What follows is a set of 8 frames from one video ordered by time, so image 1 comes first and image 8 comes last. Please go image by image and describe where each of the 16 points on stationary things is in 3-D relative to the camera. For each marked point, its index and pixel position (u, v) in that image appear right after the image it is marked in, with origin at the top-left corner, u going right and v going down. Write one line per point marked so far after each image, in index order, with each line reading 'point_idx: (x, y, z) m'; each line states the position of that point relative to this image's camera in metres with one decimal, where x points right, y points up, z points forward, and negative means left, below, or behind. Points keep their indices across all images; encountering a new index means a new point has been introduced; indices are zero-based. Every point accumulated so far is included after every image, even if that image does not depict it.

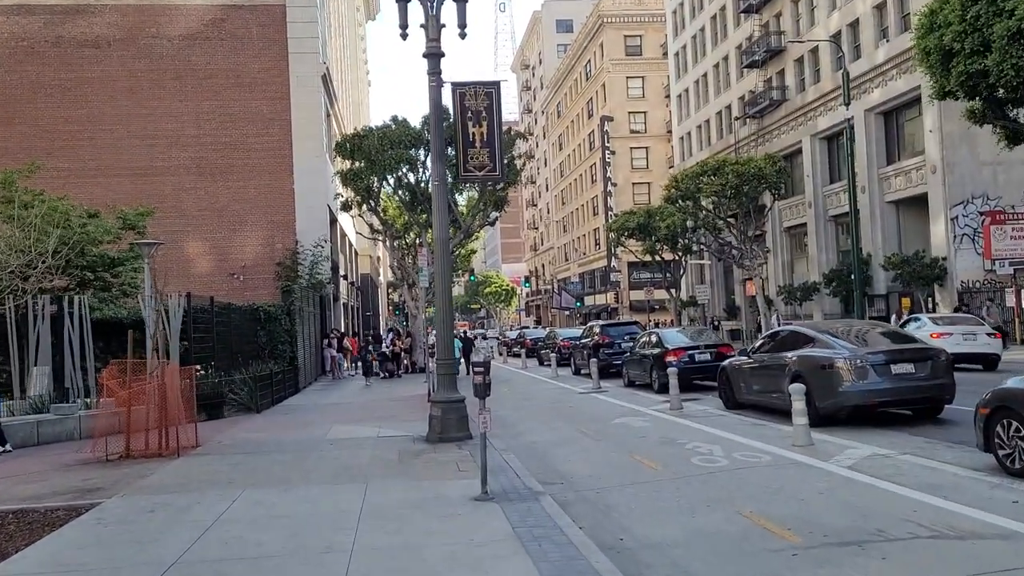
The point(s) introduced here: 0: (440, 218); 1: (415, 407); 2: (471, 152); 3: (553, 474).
0: (-1.1, +1.1, +13.1) m
1: (-2.0, -2.5, +18.4) m
2: (-0.6, +2.0, +13.3) m
3: (+0.5, -2.2, +10.3) m
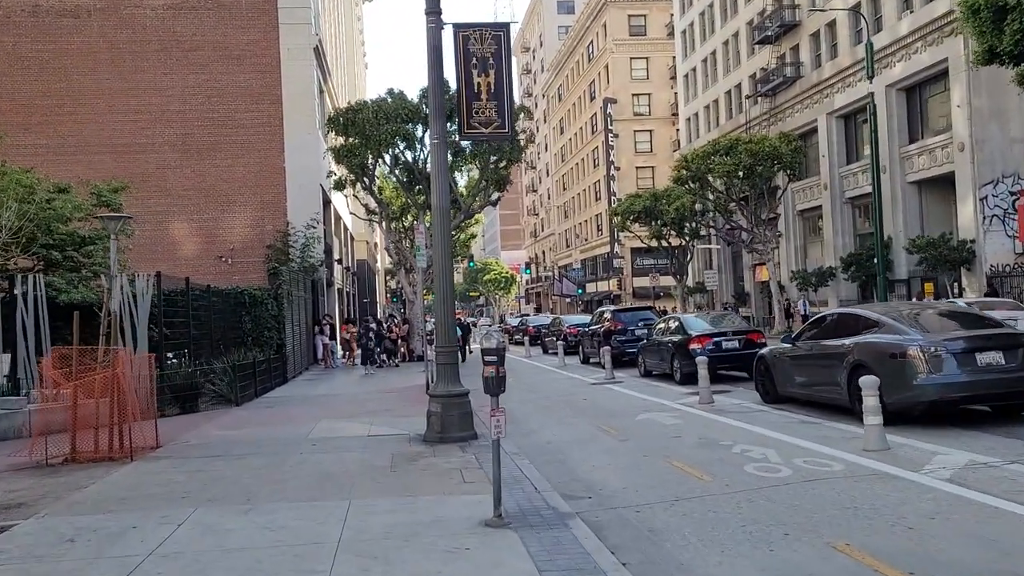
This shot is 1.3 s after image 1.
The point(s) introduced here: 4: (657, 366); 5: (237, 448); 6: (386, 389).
0: (-0.9, +1.4, +11.3) m
1: (-1.8, -2.1, +16.6) m
2: (-0.5, +2.3, +11.5) m
3: (+0.6, -1.9, +8.5) m
4: (+3.2, -1.7, +19.5) m
5: (-3.3, -2.0, +10.8) m
6: (-2.8, -2.2, +19.7) m
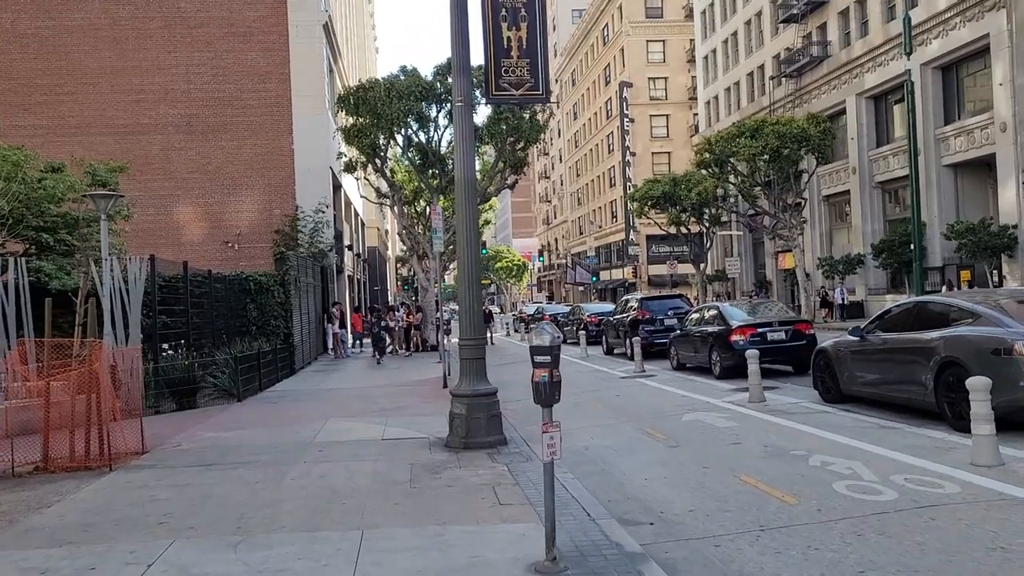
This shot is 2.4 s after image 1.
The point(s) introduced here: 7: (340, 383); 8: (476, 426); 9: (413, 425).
0: (-0.5, +1.6, +9.8) m
1: (-1.4, -1.8, +15.3) m
2: (-0.1, +2.5, +10.0) m
3: (+1.0, -1.8, +7.1) m
4: (+3.6, -1.4, +18.1) m
5: (-3.0, -1.8, +9.5) m
6: (-2.3, -2.0, +18.4) m
7: (-3.7, -2.0, +19.2) m
8: (-0.4, -1.5, +9.6) m
9: (-1.2, -1.8, +11.5) m
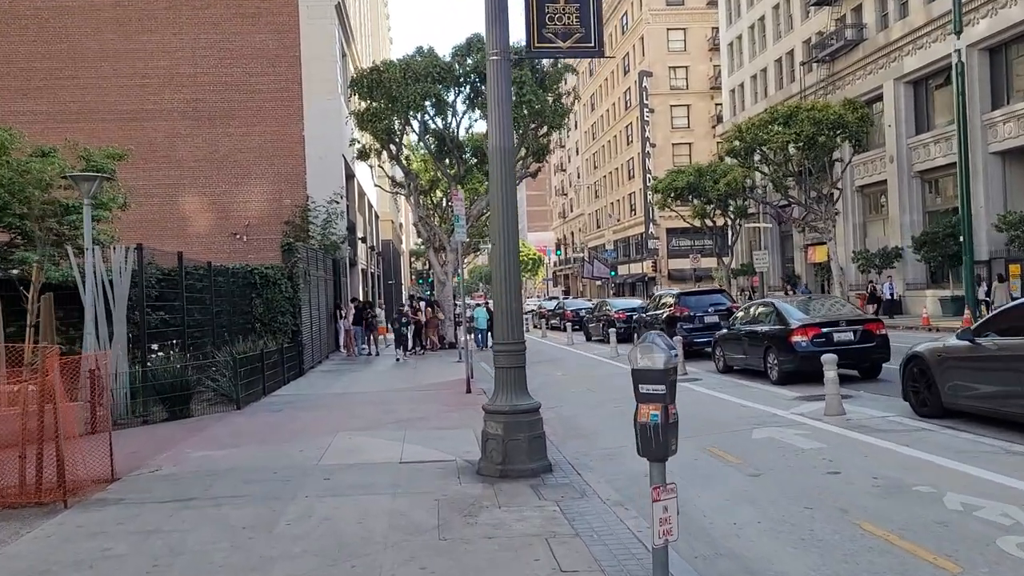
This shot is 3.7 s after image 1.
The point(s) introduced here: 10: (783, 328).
0: (-0.1, +1.6, +8.1) m
1: (-0.9, -1.8, +13.6) m
2: (+0.4, +2.6, +8.3) m
3: (+1.4, -1.7, +5.4) m
4: (+4.2, -1.3, +16.3) m
5: (-2.5, -1.7, +7.8) m
6: (-1.8, -1.8, +16.7) m
7: (-3.1, -1.9, +17.5) m
8: (0.0, -1.4, +7.9) m
9: (-0.8, -1.7, +9.8) m
10: (+4.3, -0.6, +14.2) m
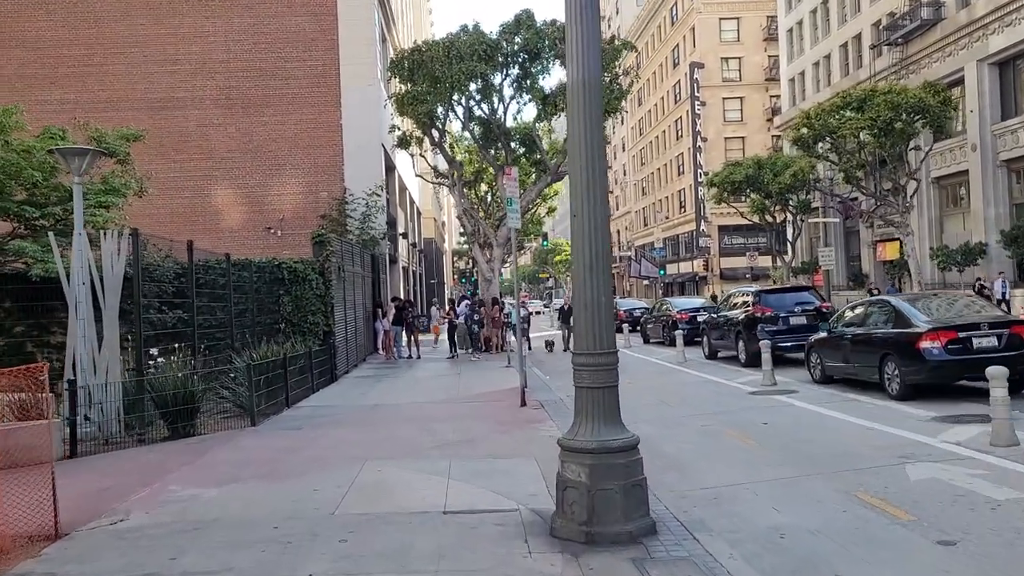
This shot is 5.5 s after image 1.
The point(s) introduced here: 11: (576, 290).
0: (+0.5, +1.7, +5.8) m
1: (-0.1, -1.7, +11.3) m
2: (+0.9, +2.7, +6.0) m
3: (+1.8, -1.6, +3.0) m
4: (+5.1, -1.3, +13.8) m
5: (-2.0, -1.6, +5.6) m
6: (-0.8, -1.8, +14.5) m
7: (-2.1, -1.8, +15.3) m
8: (+0.6, -1.4, +5.6) m
9: (-0.1, -1.6, +7.6) m
10: (+5.2, -0.6, +11.7) m
11: (+0.4, 0.0, +5.9) m
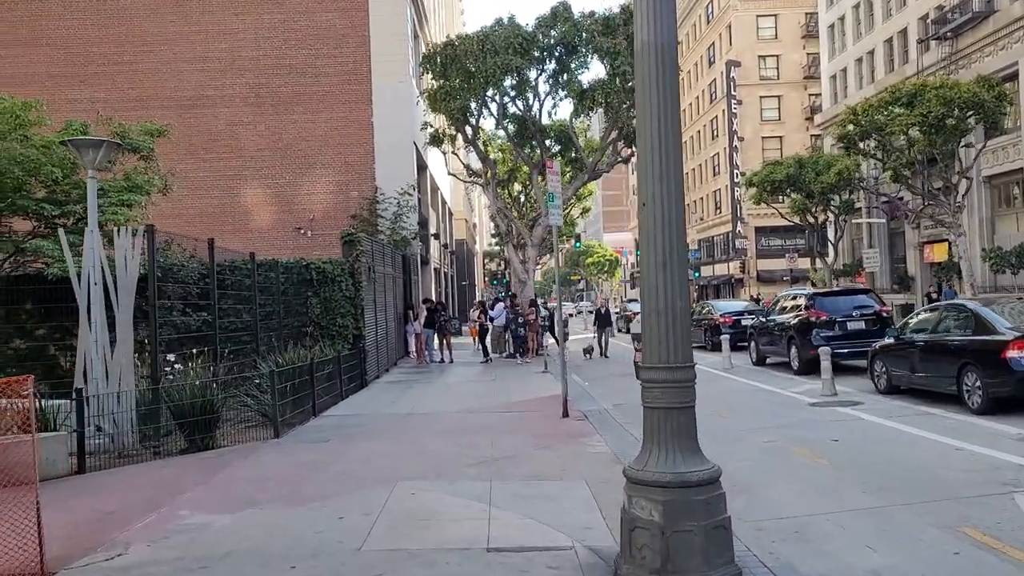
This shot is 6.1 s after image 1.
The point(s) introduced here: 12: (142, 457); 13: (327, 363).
0: (+0.8, +1.7, +4.9) m
1: (+0.4, -1.7, +10.4) m
2: (+1.3, +2.6, +5.1) m
3: (+2.0, -1.7, +2.1) m
4: (+5.7, -1.3, +12.7) m
5: (-1.7, -1.6, +4.8) m
6: (-0.2, -1.8, +13.6) m
7: (-1.5, -1.9, +14.5) m
8: (+0.9, -1.4, +4.7) m
9: (+0.2, -1.7, +6.7) m
10: (+5.7, -0.6, +10.6) m
11: (+0.8, 0.0, +5.0) m
12: (-4.1, -1.9, +9.8) m
13: (-3.1, -1.2, +14.7) m
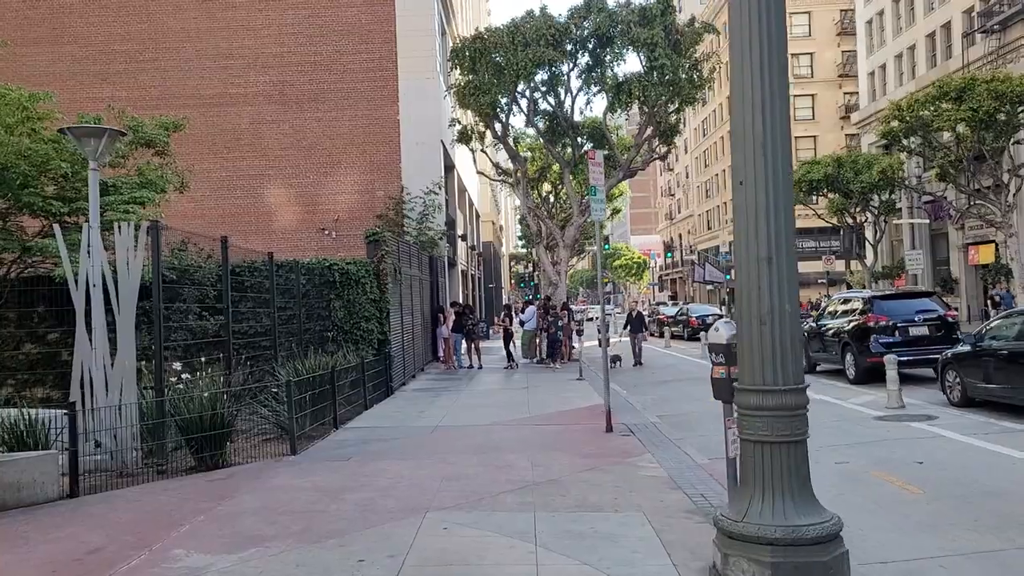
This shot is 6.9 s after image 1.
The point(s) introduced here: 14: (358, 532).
0: (+1.1, +1.7, +3.9) m
1: (+0.9, -1.7, +9.4) m
2: (+1.6, +2.6, +4.0) m
3: (+2.2, -1.7, +1.0) m
4: (+6.2, -1.4, +11.5) m
5: (-1.4, -1.7, +3.8) m
6: (+0.4, -1.8, +12.6) m
7: (-0.9, -1.9, +13.5) m
8: (+1.2, -1.4, +3.6) m
9: (+0.5, -1.7, +5.6) m
10: (+6.1, -0.6, +9.4) m
11: (+1.0, 0.0, +4.0) m
12: (-3.7, -1.9, +8.9) m
13: (-2.5, -1.3, +13.8) m
14: (-1.1, -1.7, +6.3) m
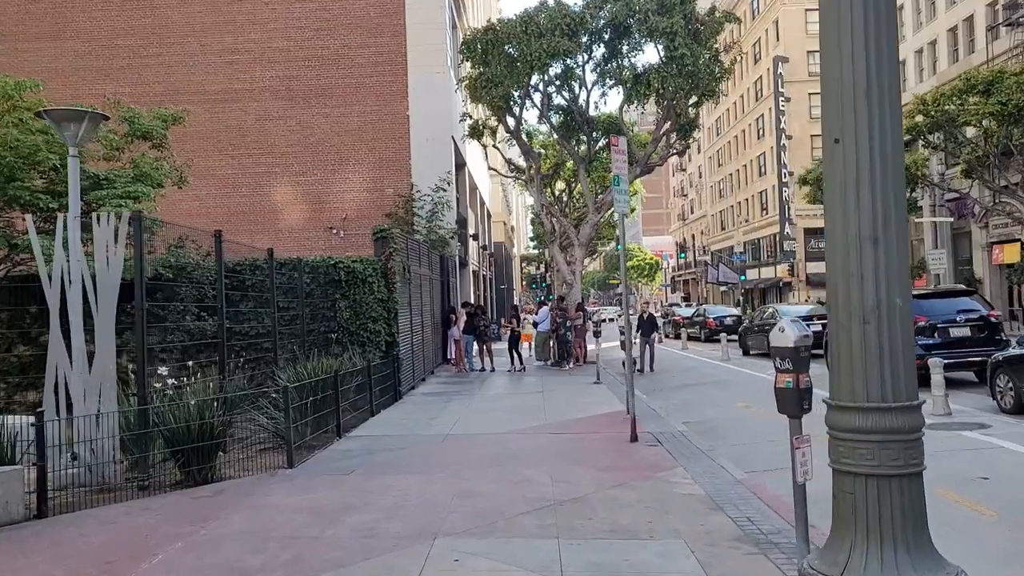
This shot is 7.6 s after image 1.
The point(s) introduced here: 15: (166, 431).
0: (+1.2, +1.7, +3.0) m
1: (+1.0, -1.7, +8.5) m
2: (+1.7, +2.7, +3.2) m
3: (+2.3, -1.6, +0.1) m
4: (+6.4, -1.3, +10.6) m
5: (-1.3, -1.6, +3.0) m
6: (+0.6, -1.8, +11.7) m
7: (-0.7, -1.9, +12.7) m
8: (+1.3, -1.3, +2.7) m
9: (+0.7, -1.6, +4.8) m
10: (+6.3, -0.6, +8.5) m
11: (+1.1, 0.0, +3.1) m
12: (-3.5, -1.8, +8.1) m
13: (-2.3, -1.2, +13.0) m
14: (-0.9, -1.7, +5.5) m
15: (-3.2, -1.3, +8.2) m
